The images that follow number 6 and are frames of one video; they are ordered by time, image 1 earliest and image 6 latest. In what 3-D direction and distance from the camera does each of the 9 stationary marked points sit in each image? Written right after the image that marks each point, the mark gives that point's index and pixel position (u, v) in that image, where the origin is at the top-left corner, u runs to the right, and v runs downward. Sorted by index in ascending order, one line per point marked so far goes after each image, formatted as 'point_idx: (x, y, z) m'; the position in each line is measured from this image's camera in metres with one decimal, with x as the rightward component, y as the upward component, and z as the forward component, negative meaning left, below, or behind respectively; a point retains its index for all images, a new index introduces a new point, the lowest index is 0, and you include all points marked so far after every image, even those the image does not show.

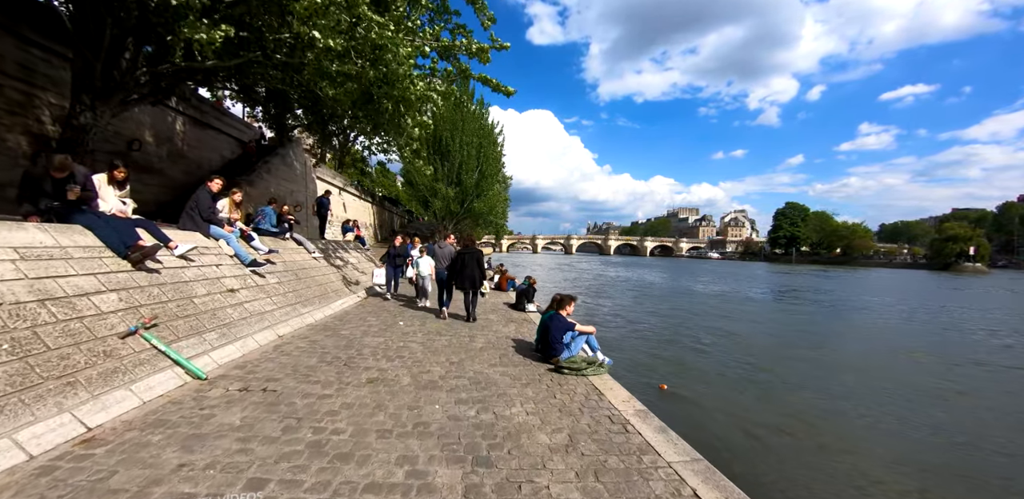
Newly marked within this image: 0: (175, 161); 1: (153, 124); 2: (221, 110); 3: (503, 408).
0: (-11.8, +3.1, +12.4) m
1: (-11.6, +4.1, +11.5) m
2: (-11.9, +5.7, +14.5) m
3: (-0.1, -1.3, +3.0) m
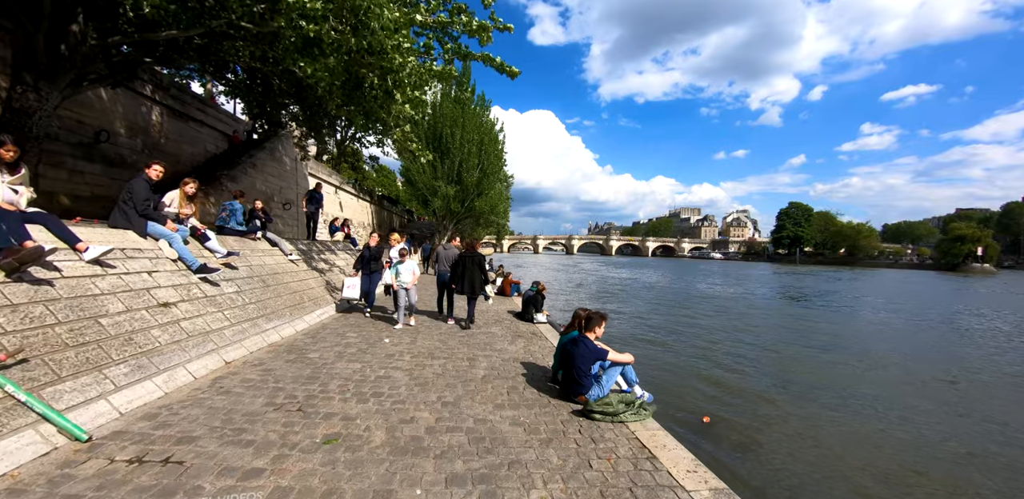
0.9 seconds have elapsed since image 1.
0: (-11.7, +3.1, +11.4) m
1: (-11.5, +4.0, +10.5) m
2: (-11.7, +5.6, +13.5) m
3: (0.0, -1.4, +2.0) m
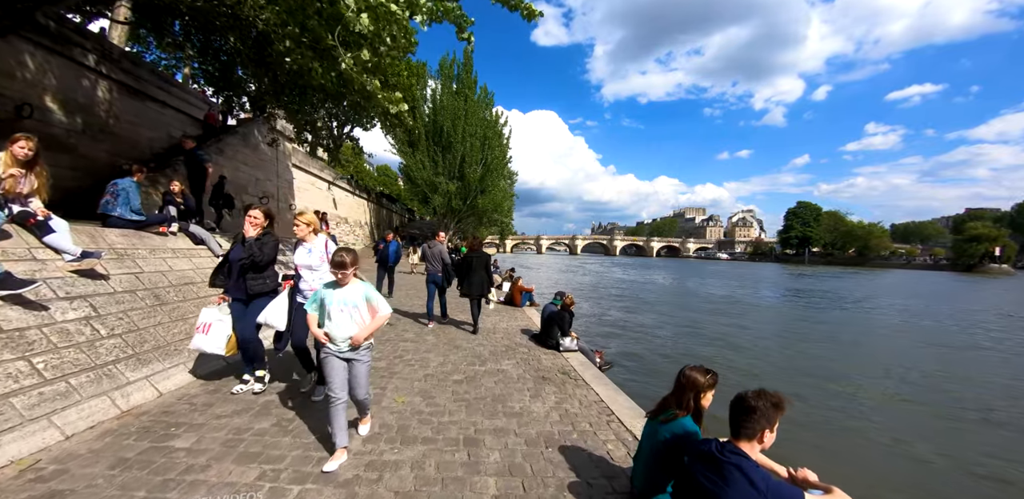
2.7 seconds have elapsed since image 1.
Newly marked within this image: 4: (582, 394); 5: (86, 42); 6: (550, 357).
0: (-11.4, +3.1, +9.7) m
1: (-11.2, +4.0, +8.8) m
2: (-11.4, +5.7, +11.8) m
3: (+0.2, -1.4, +0.1) m
4: (+0.7, -1.4, +3.4) m
5: (-11.0, +5.3, +9.1) m
6: (+0.5, -1.4, +4.5) m
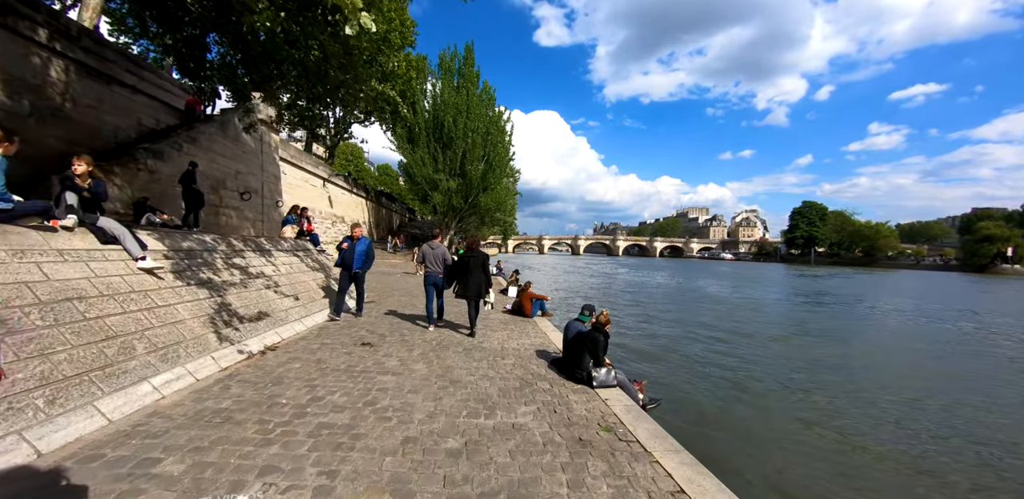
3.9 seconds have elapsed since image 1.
0: (-11.2, +3.1, +8.5) m
1: (-11.0, +4.0, +7.6) m
2: (-11.2, +5.6, +10.6) m
3: (+0.4, -1.4, -1.1) m
4: (+0.8, -1.4, +2.2) m
5: (-10.8, +5.3, +8.0) m
6: (+0.7, -1.4, +3.3) m
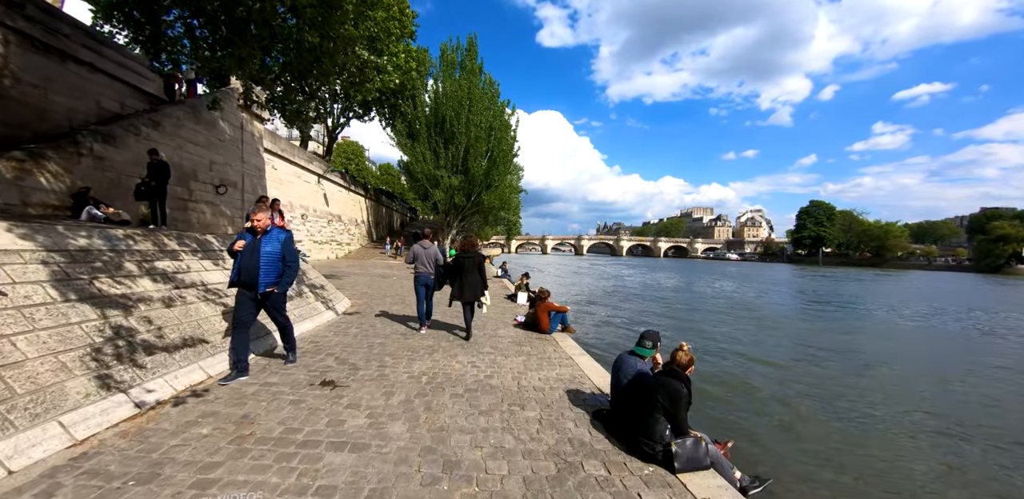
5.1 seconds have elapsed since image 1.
0: (-11.0, +3.1, +7.3) m
1: (-10.8, +4.0, +6.4) m
2: (-11.0, +5.6, +9.4) m
3: (+0.5, -1.4, -2.4) m
4: (+1.0, -1.4, +0.9) m
5: (-10.5, +5.3, +6.7) m
6: (+0.8, -1.4, +1.9) m
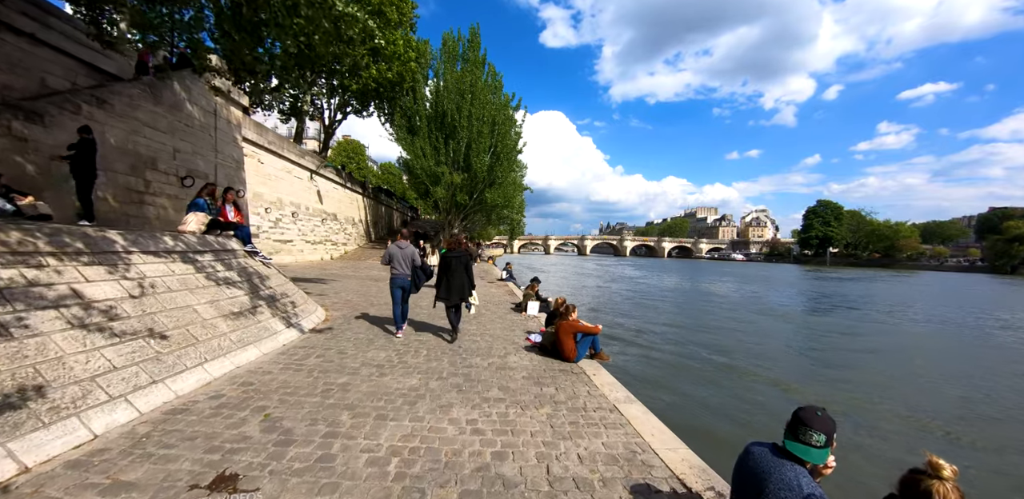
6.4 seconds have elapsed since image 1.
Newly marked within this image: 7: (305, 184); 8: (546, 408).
0: (-10.8, +3.1, +6.0) m
1: (-10.6, +4.0, +5.1) m
2: (-10.8, +5.6, +8.1) m
3: (+0.6, -1.4, -3.8) m
4: (+1.2, -1.4, -0.5) m
5: (-10.4, +5.3, +5.5) m
6: (+1.0, -1.4, +0.6) m
7: (-11.0, +3.4, +18.8) m
8: (+0.3, -1.3, +3.0) m
